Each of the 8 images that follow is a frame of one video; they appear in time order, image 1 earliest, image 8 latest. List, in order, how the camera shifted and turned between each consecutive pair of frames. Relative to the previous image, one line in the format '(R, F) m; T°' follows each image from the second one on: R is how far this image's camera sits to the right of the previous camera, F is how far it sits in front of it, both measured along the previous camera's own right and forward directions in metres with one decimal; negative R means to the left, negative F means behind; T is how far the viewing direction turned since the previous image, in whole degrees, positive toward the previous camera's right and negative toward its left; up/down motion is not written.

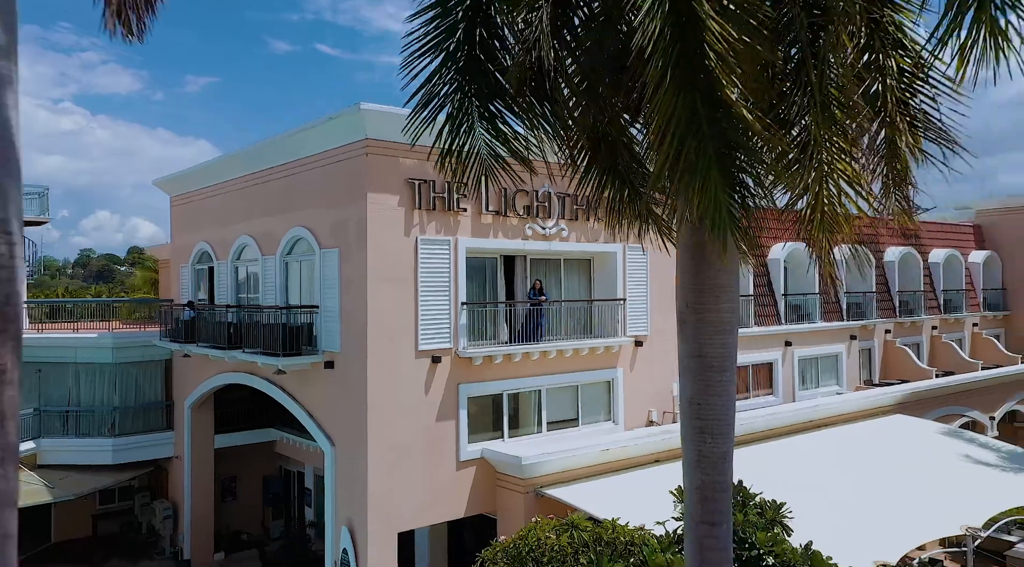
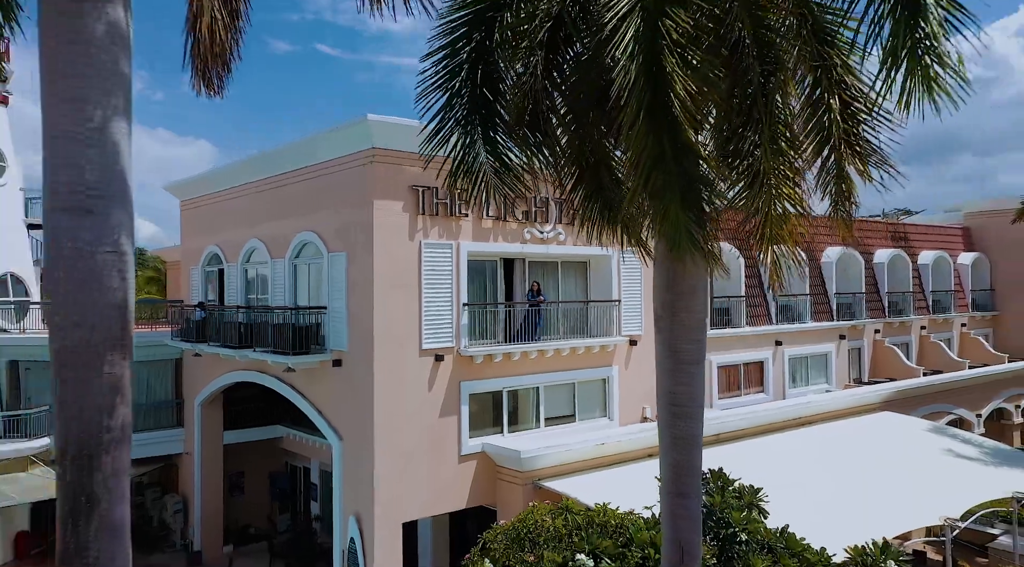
(0.0, -0.8) m; 0°
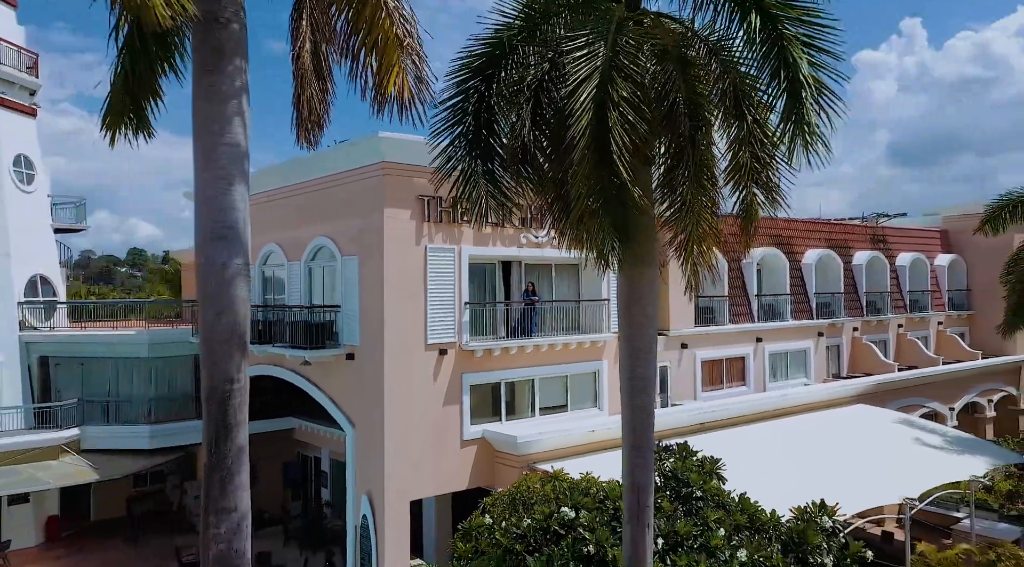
(0.0, -1.8) m; 0°
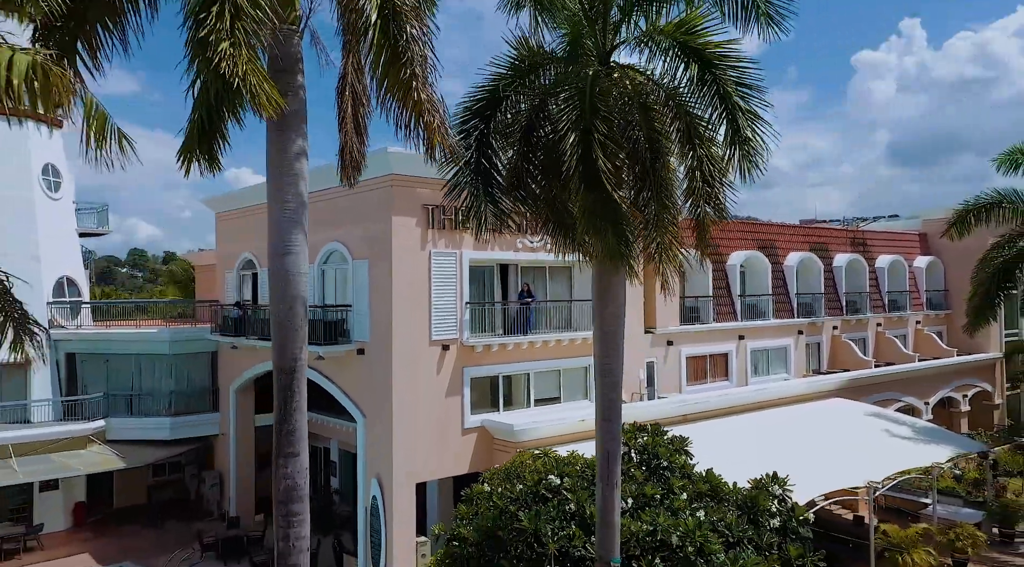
(+0.1, -1.8) m; 0°
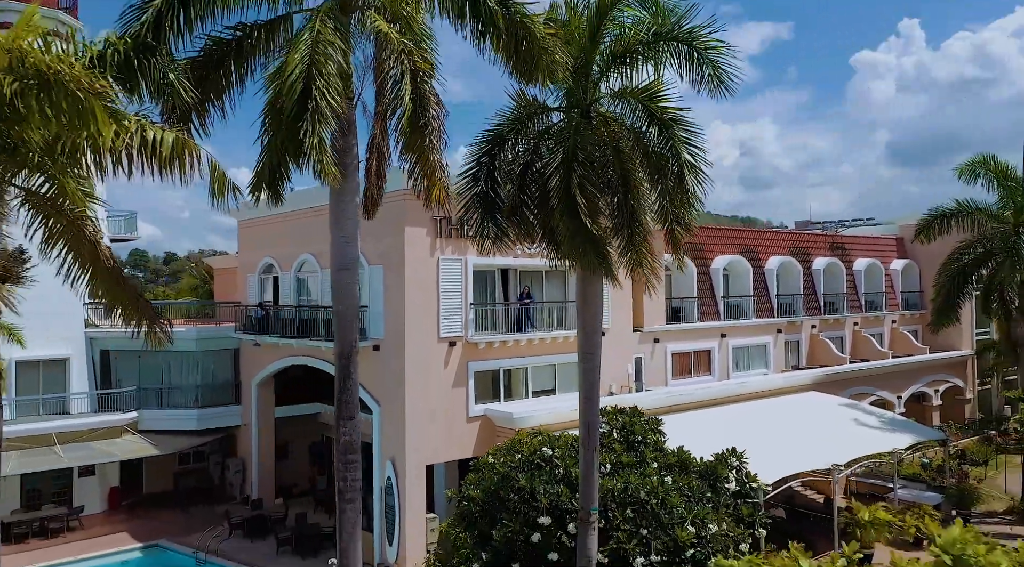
(0.0, -2.5) m; 0°
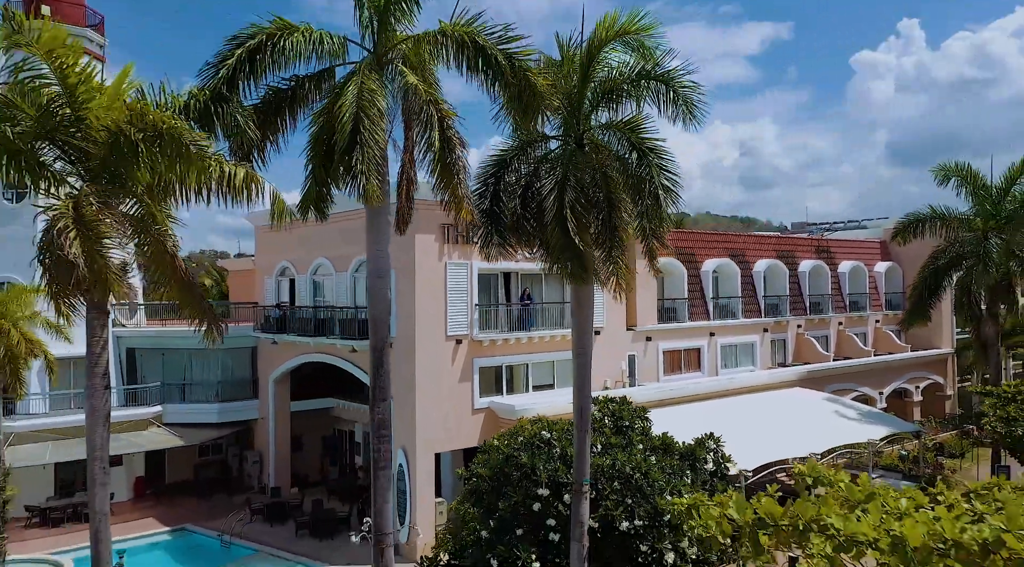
(-0.1, -2.0) m; 0°
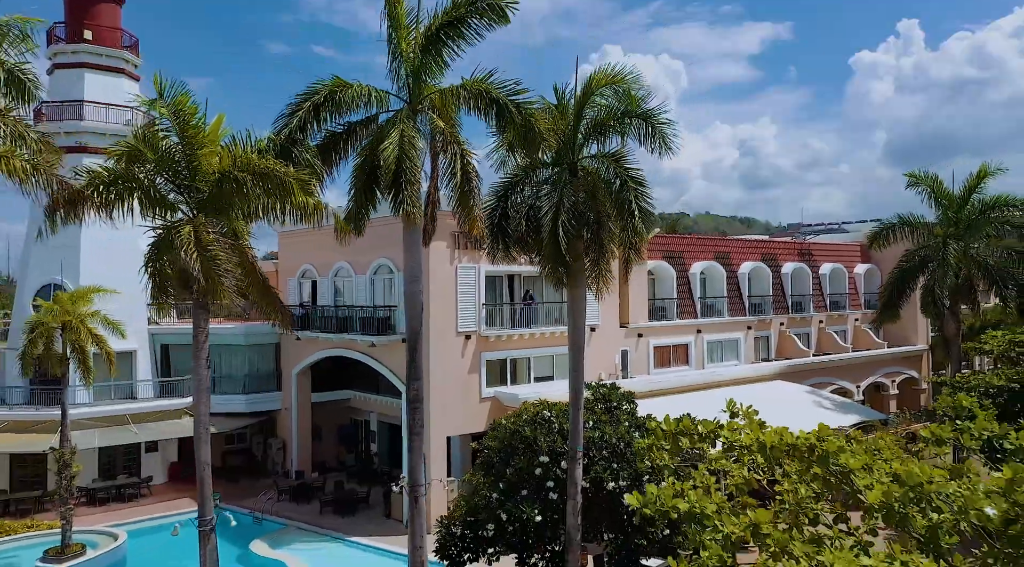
(-0.1, -2.9) m; 0°
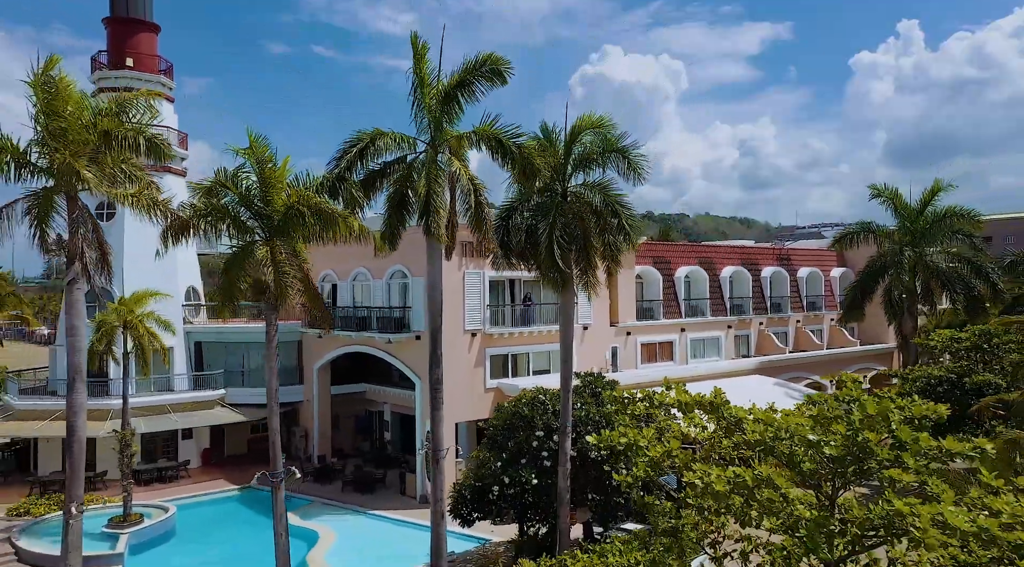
(0.0, -3.7) m; 0°
